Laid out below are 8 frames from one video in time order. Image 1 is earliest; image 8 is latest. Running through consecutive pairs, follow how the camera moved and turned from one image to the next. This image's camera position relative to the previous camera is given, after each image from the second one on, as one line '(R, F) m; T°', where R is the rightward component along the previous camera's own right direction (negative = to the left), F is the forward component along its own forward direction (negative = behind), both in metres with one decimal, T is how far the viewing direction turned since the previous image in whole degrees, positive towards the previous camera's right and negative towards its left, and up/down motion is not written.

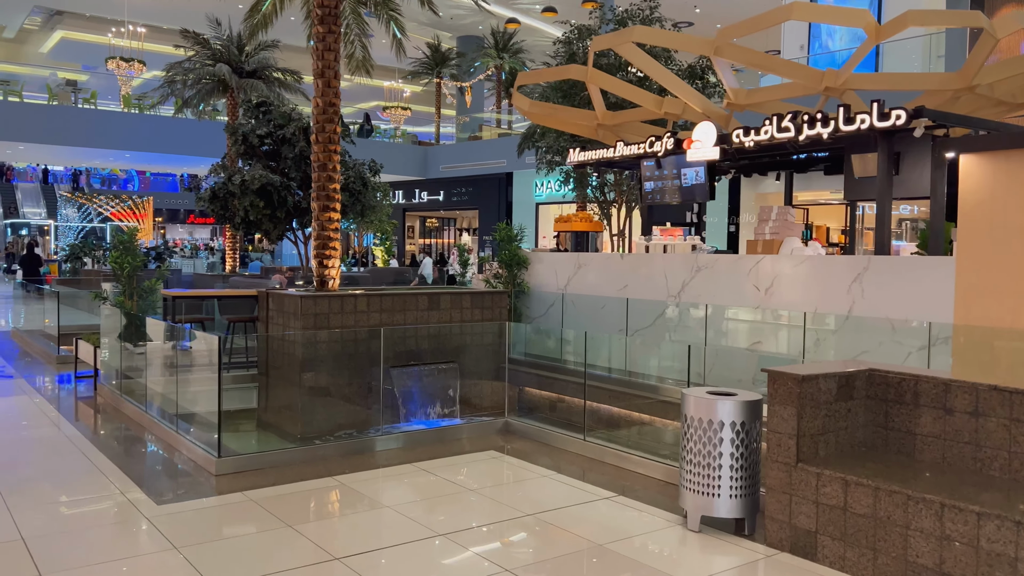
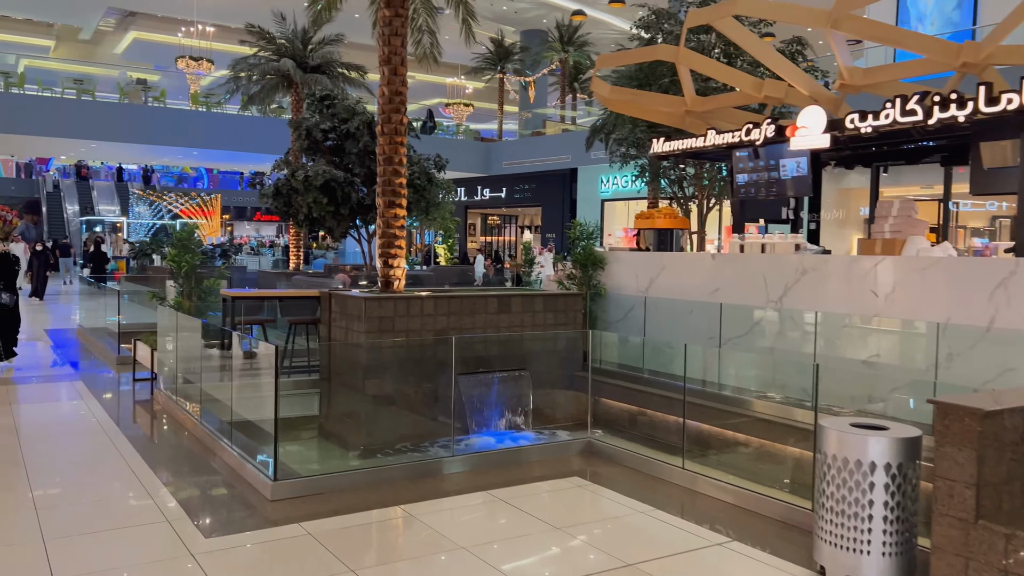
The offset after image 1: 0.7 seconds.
(-0.2, +0.6) m; -4°
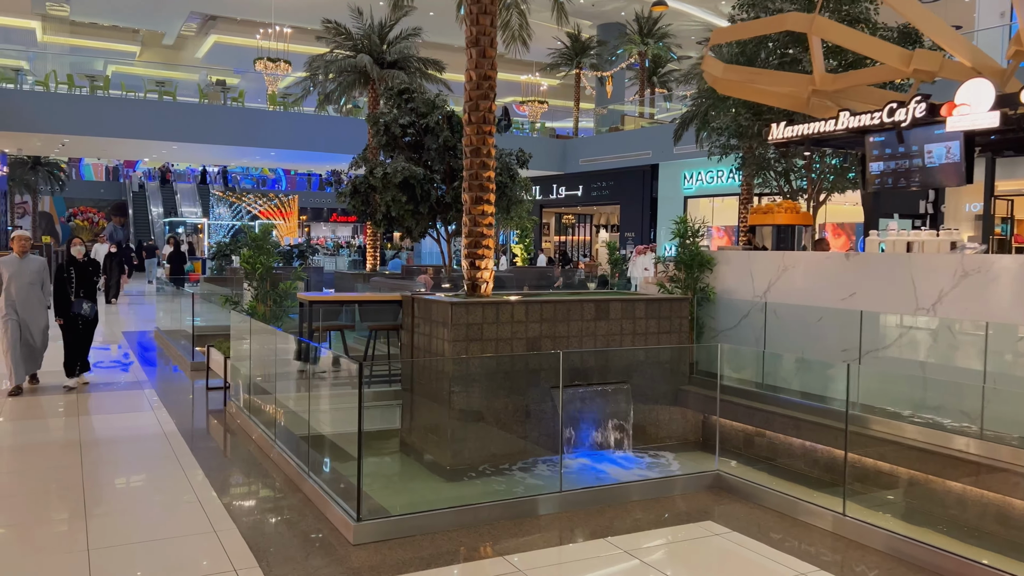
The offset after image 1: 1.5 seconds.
(-0.2, +0.7) m; -5°
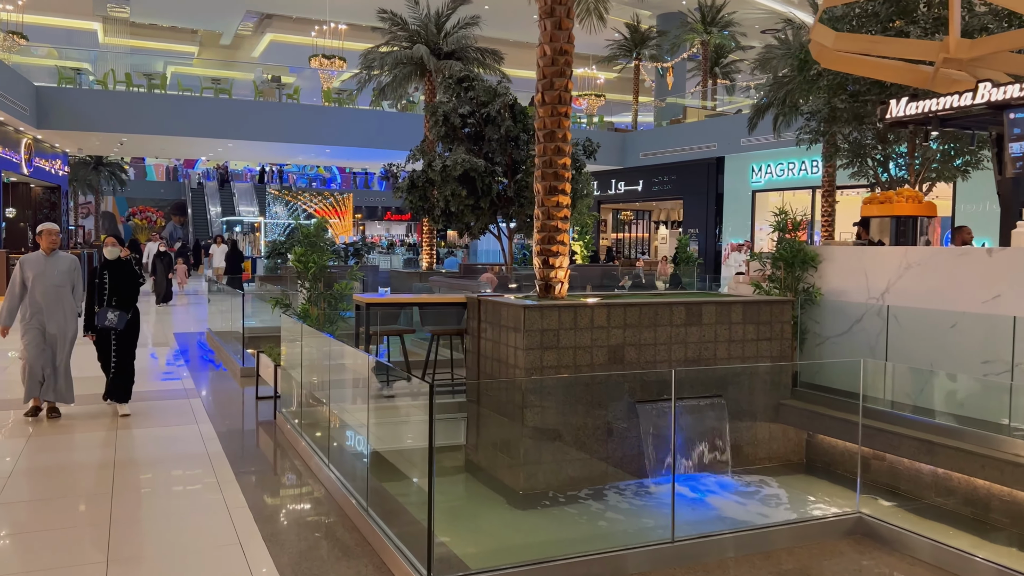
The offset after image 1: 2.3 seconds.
(-0.2, +0.7) m; -4°
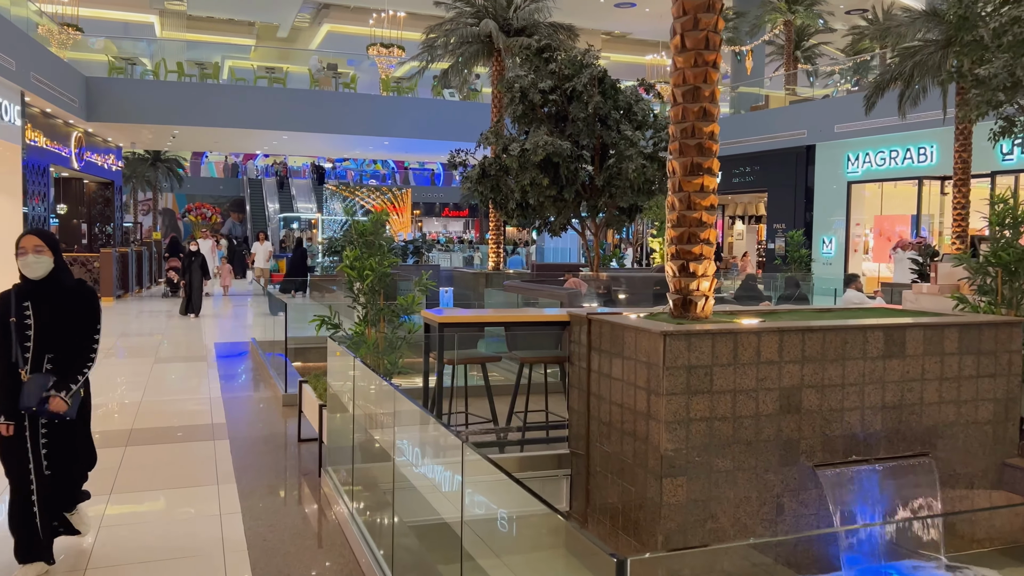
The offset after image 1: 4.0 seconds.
(-0.4, +1.5) m; -4°
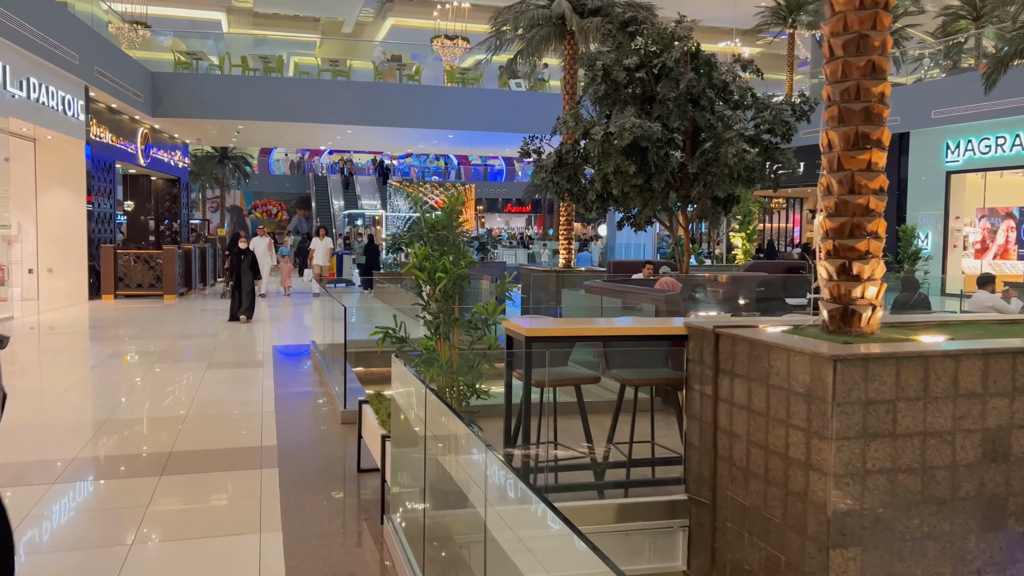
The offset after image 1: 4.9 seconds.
(-0.2, +0.8) m; -4°
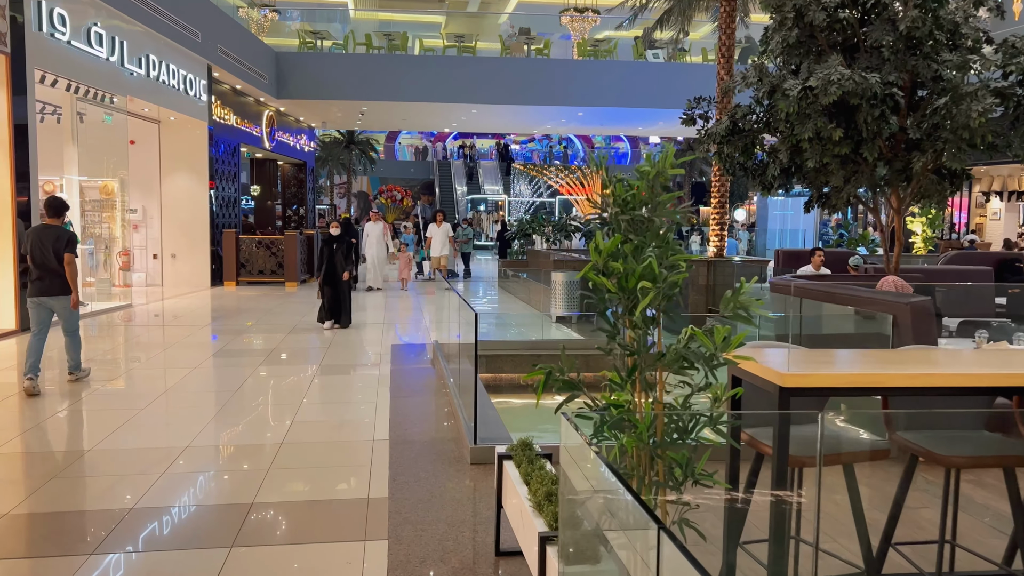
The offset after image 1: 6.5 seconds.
(-0.3, +1.3) m; -8°
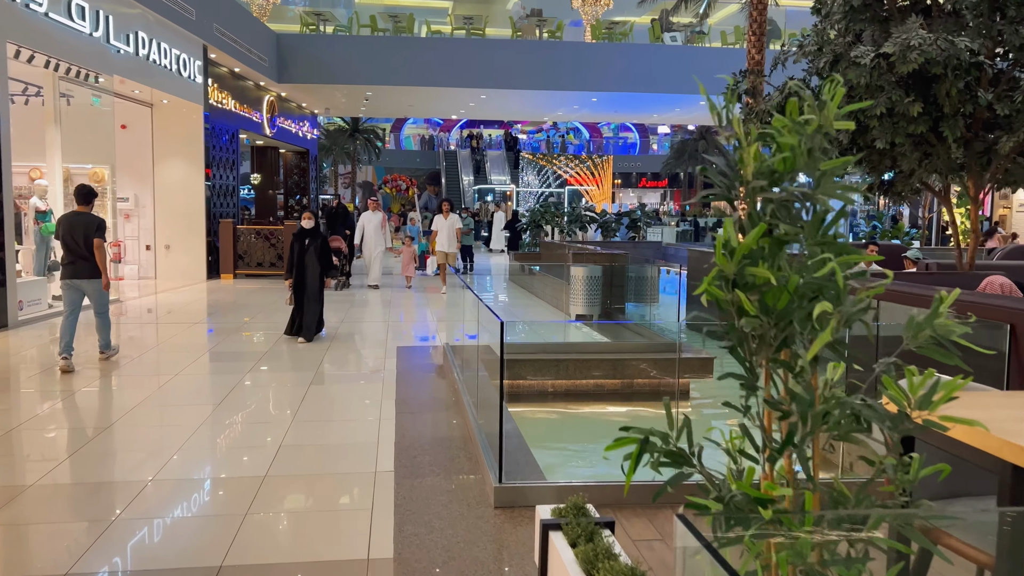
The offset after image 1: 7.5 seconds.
(-0.1, +0.8) m; 0°
